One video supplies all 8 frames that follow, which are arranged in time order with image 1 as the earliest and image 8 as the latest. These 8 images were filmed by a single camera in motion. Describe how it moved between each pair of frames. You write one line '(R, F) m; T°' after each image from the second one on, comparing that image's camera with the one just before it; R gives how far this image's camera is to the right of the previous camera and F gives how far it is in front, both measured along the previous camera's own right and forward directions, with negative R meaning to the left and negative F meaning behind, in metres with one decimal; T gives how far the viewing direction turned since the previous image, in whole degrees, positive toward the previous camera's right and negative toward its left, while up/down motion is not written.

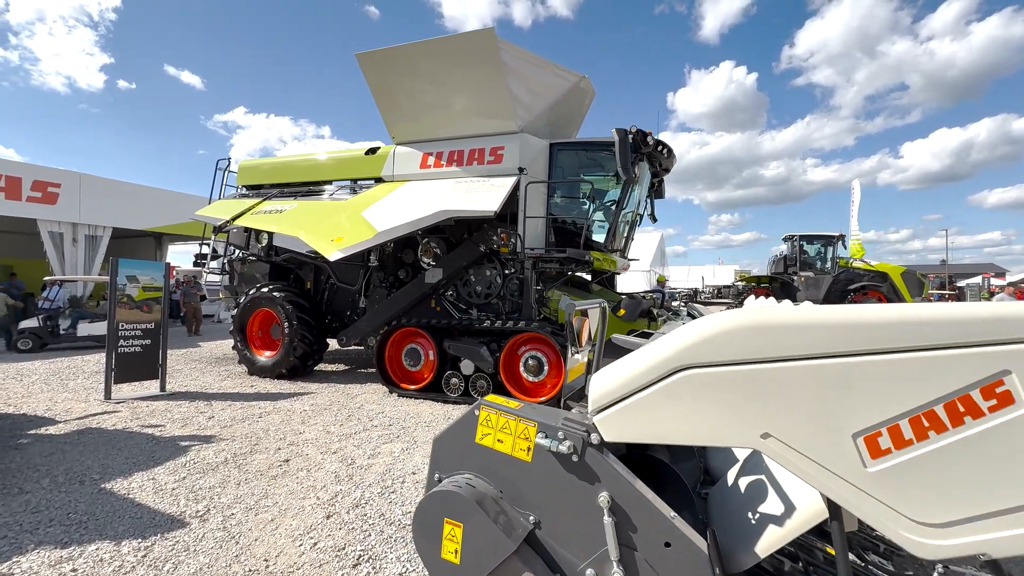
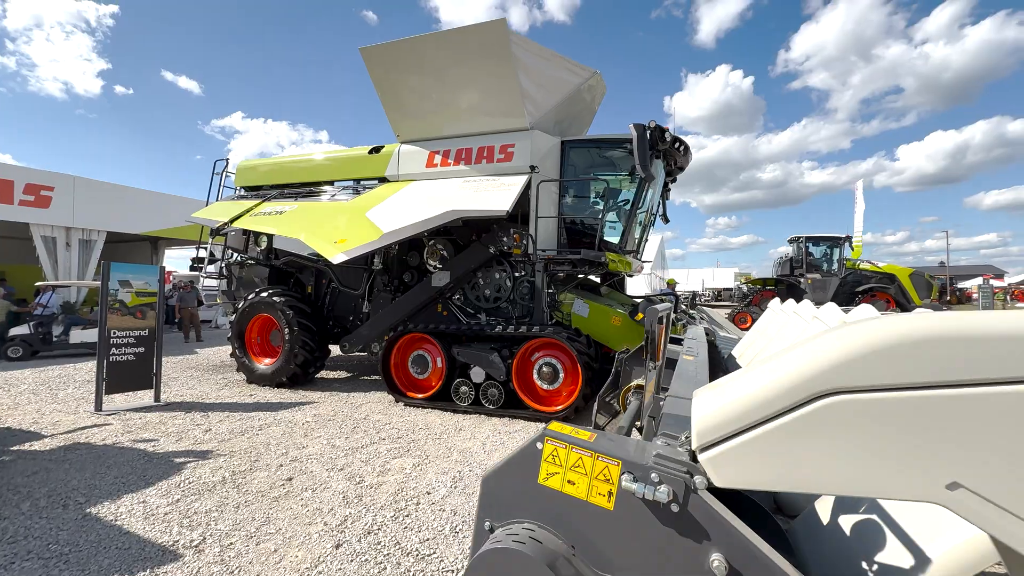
(-0.1, +0.2) m; 0°
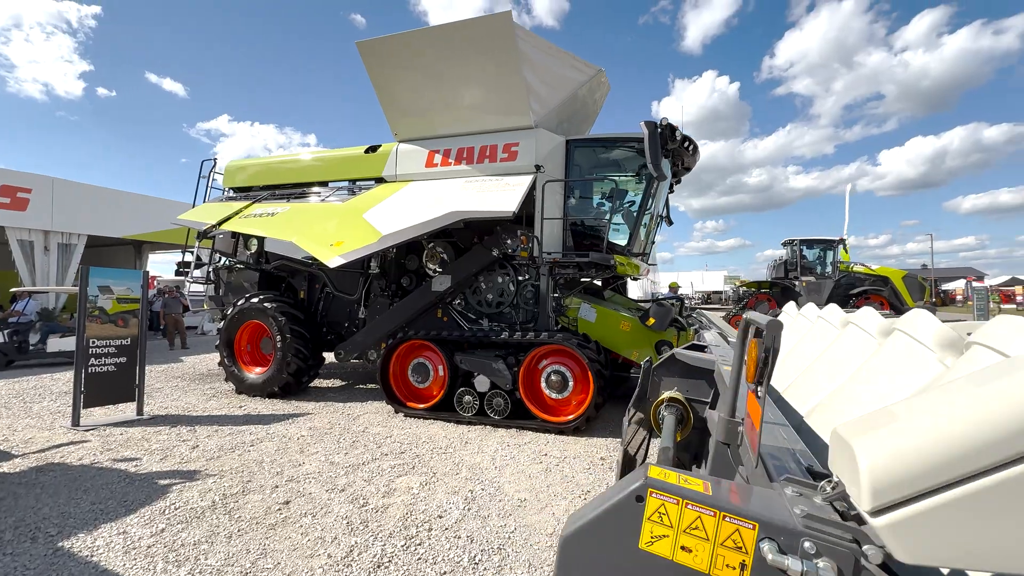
(-0.2, +0.2) m; +1°
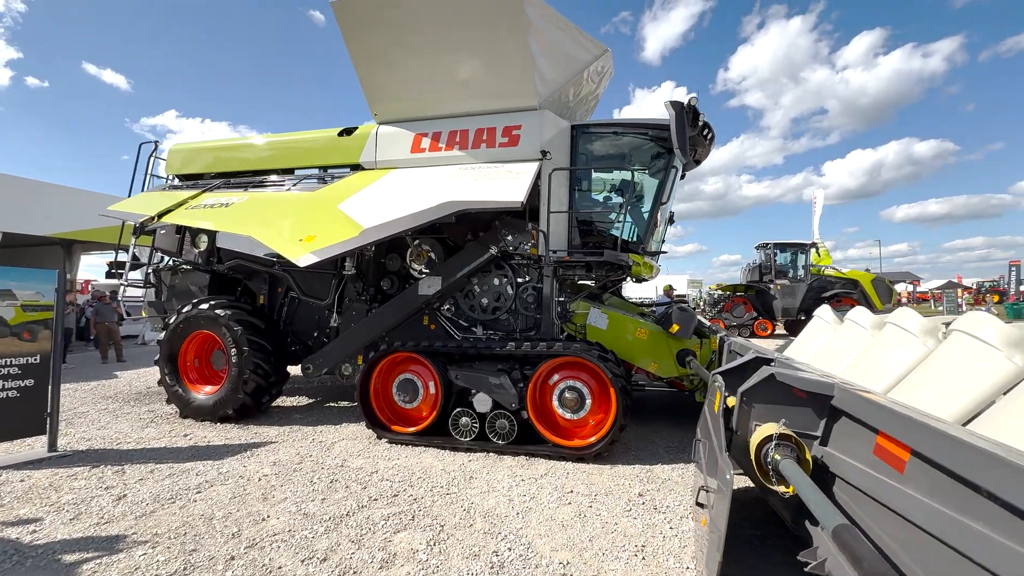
(-0.3, +0.6) m; +5°
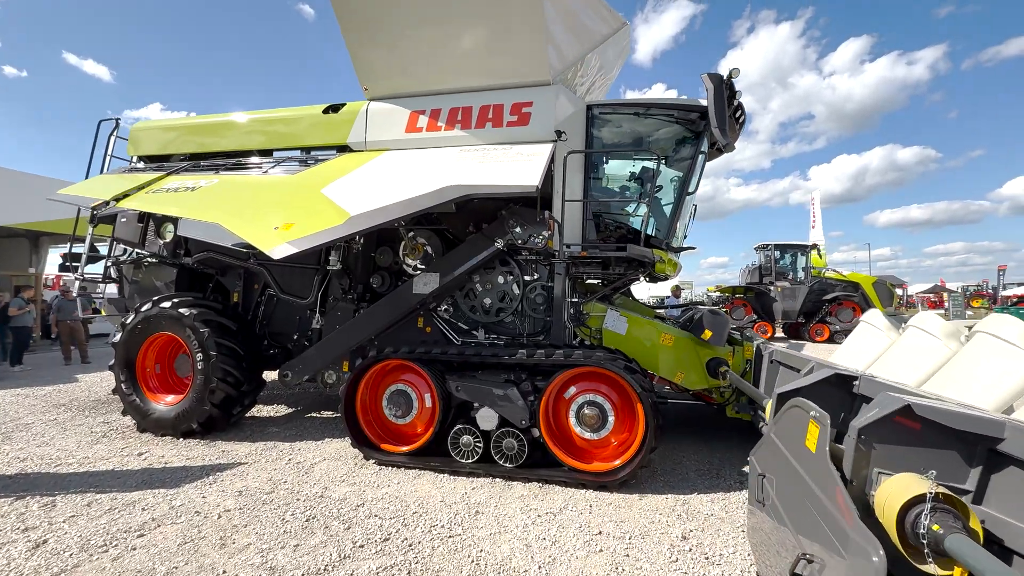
(-0.2, +0.5) m; +1°
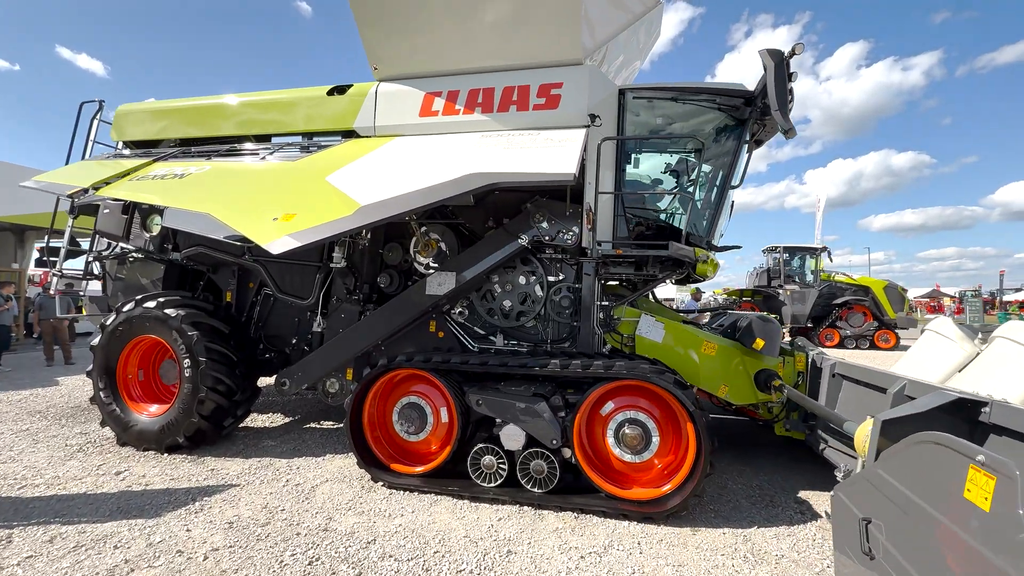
(-0.2, +0.4) m; +1°
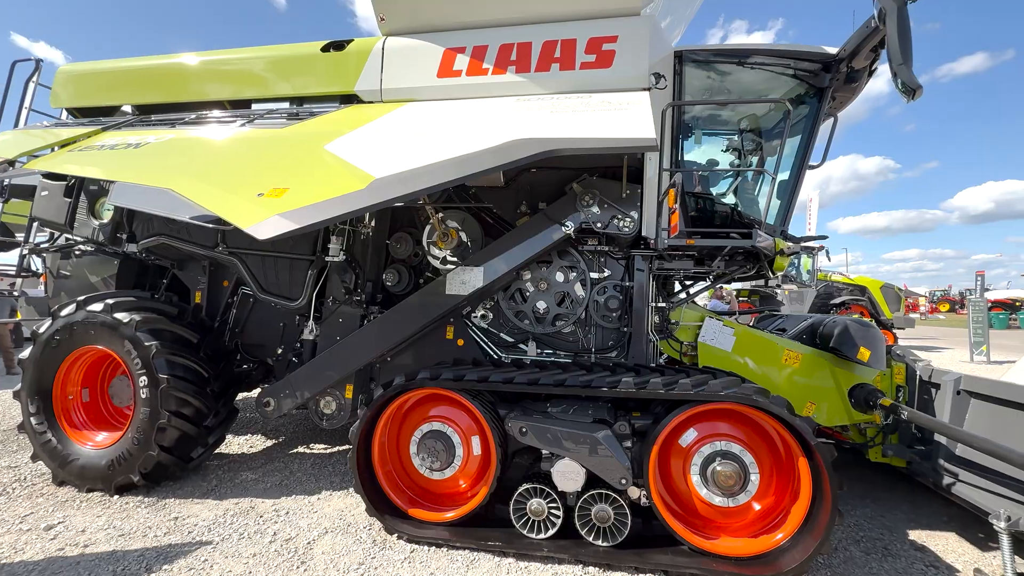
(-0.4, +0.6) m; +3°
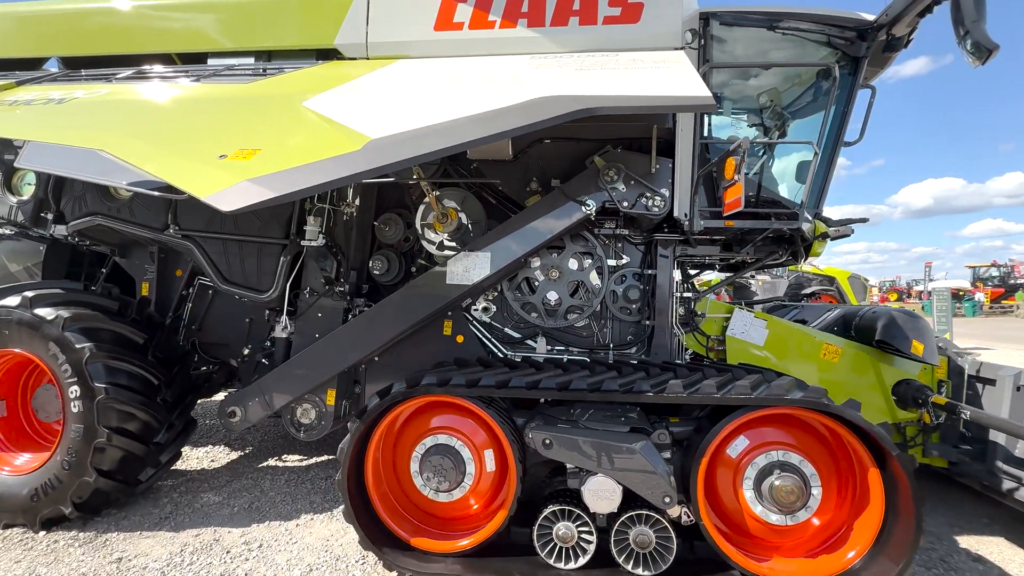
(-0.2, +0.4) m; +4°
